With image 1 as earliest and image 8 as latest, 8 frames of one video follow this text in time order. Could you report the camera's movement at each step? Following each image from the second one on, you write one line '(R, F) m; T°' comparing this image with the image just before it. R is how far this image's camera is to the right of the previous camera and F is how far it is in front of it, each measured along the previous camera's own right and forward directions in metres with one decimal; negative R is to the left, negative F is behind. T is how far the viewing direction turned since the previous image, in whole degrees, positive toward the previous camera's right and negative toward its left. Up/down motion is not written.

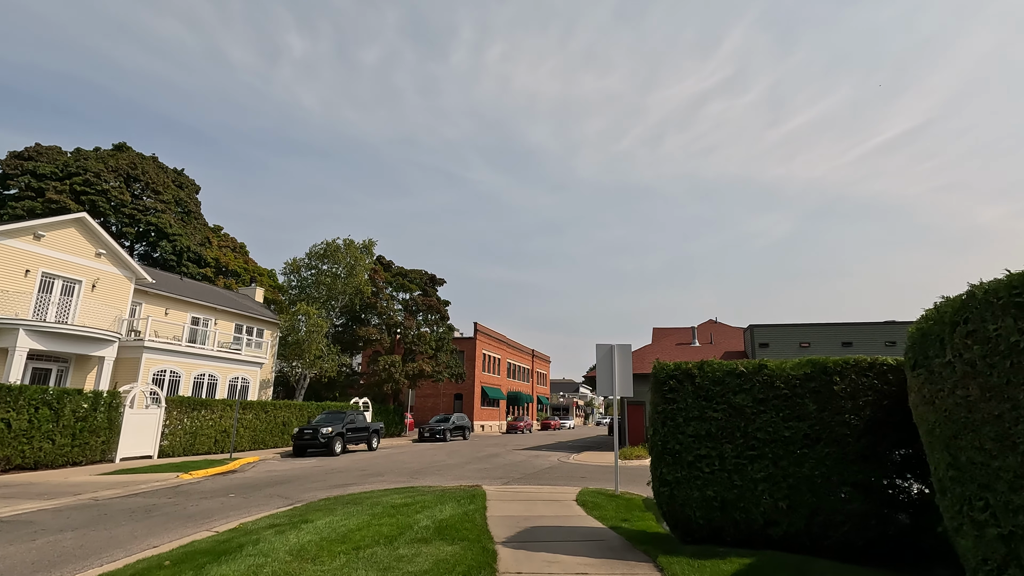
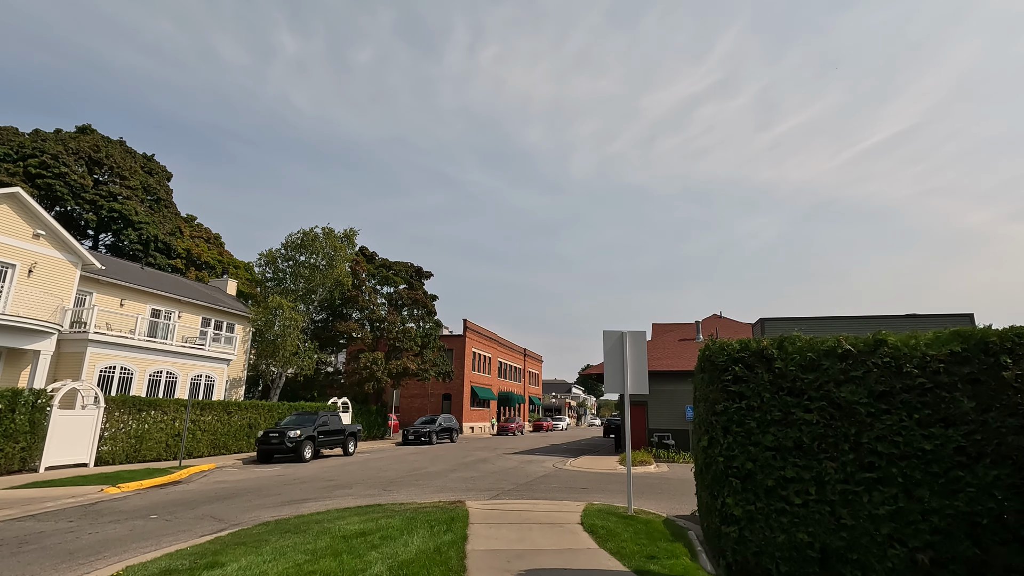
(0.0, +2.3) m; +1°
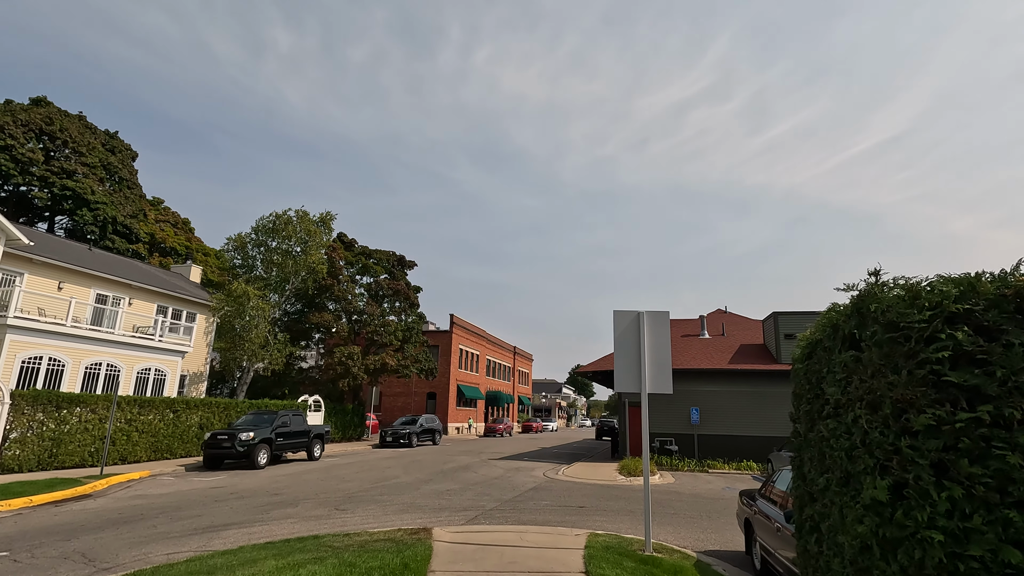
(+0.1, +2.5) m; +1°
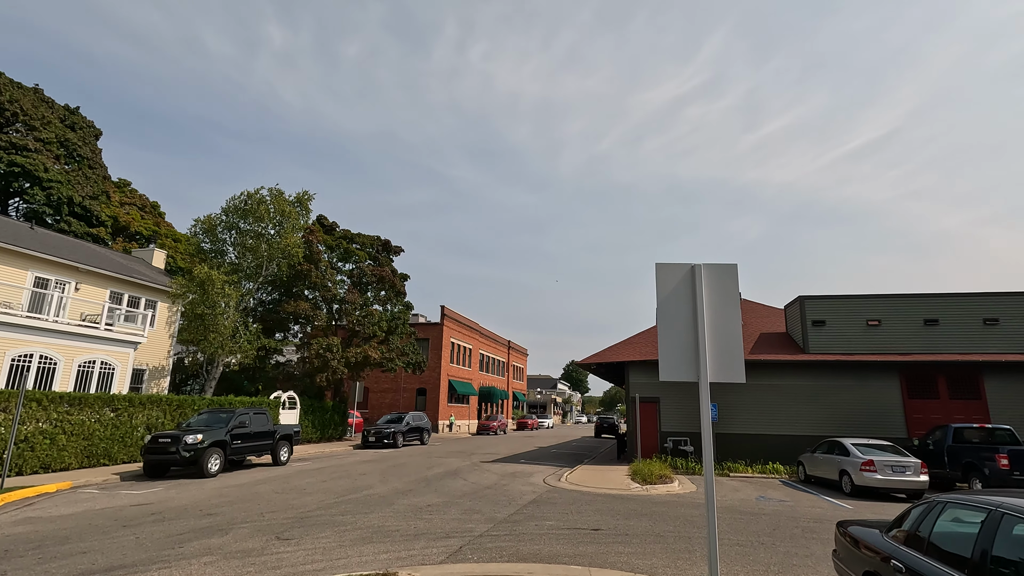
(0.0, +2.6) m; +1°
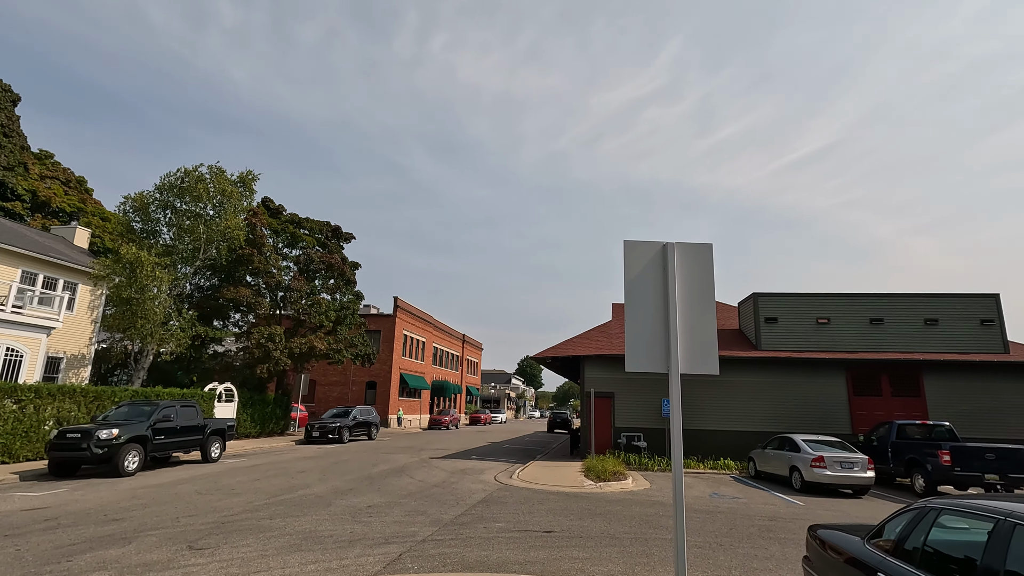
(+0.1, +0.7) m; +5°
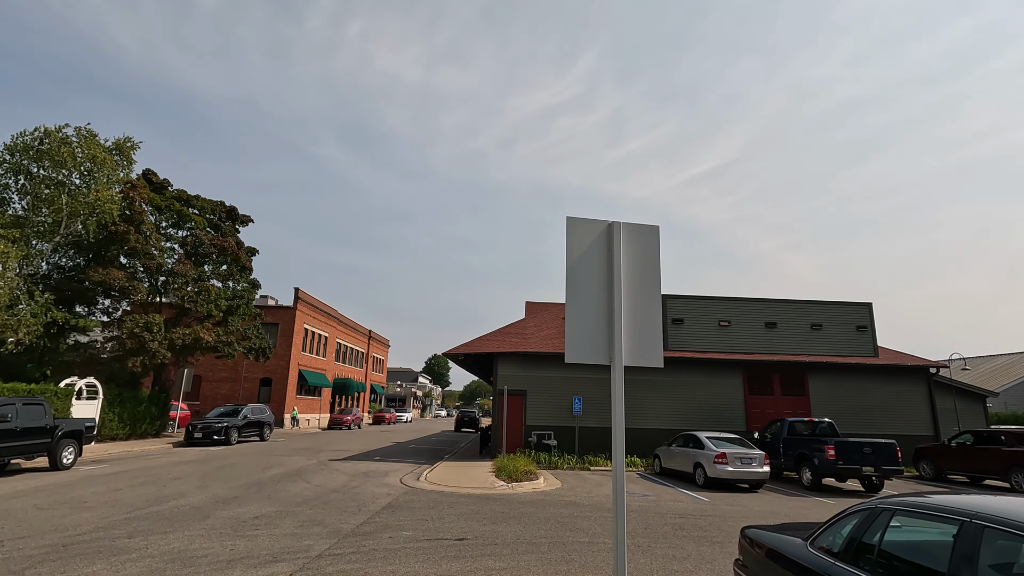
(-0.1, +0.7) m; +10°
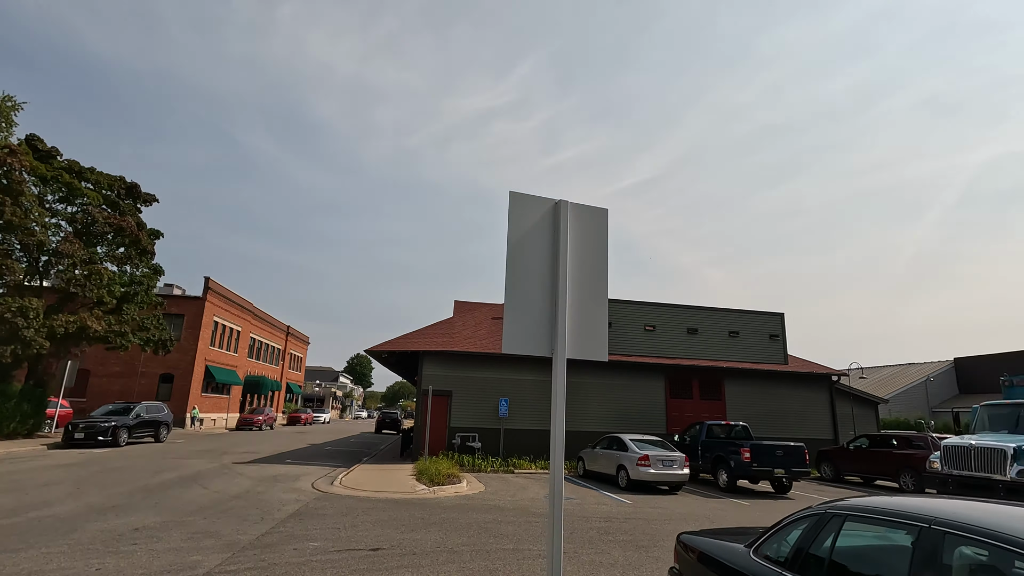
(0.0, +0.5) m; +8°
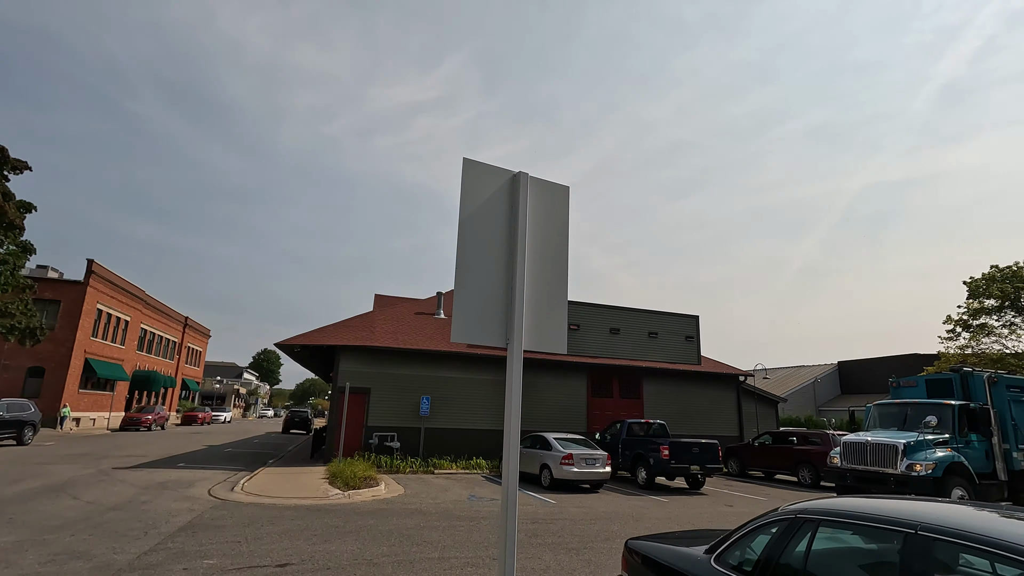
(-0.2, +0.5) m; +9°
